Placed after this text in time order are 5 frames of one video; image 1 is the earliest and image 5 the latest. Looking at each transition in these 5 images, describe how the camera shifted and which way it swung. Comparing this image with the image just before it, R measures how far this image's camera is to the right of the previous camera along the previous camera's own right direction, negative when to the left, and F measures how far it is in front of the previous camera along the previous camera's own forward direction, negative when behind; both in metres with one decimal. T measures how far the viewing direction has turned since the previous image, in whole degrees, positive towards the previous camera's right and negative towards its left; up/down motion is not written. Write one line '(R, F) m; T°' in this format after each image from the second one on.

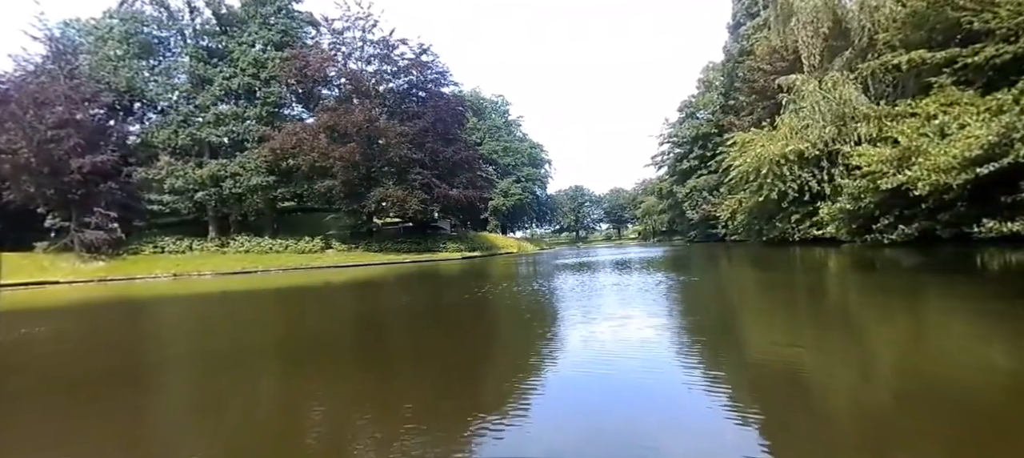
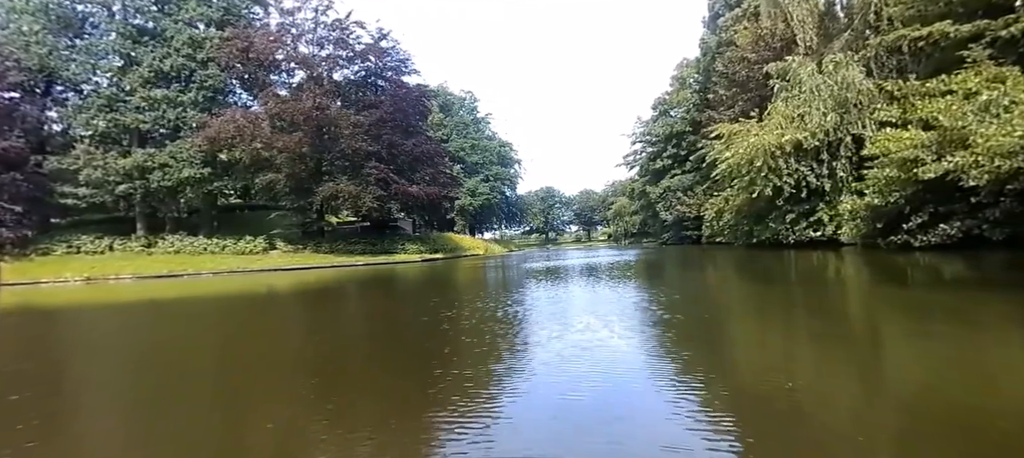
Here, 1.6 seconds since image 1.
(+0.3, +2.0) m; +3°
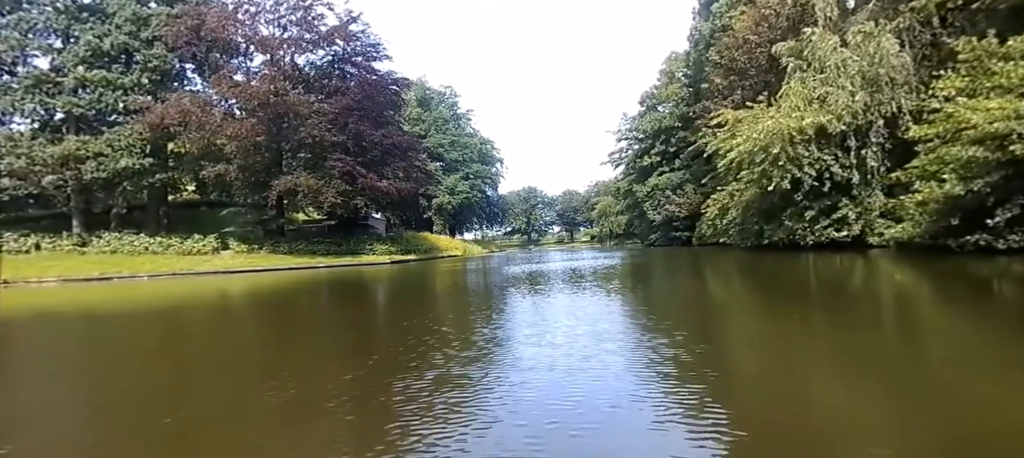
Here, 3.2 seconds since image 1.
(+0.2, +2.0) m; +2°
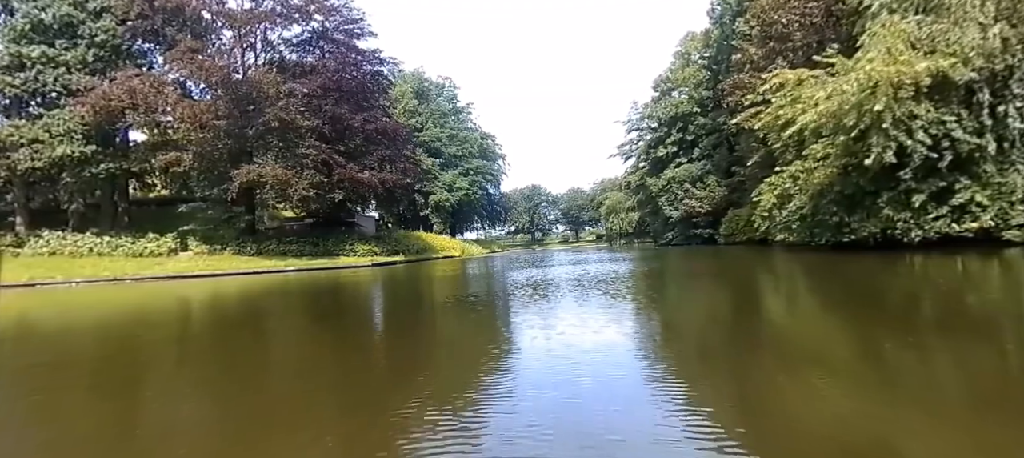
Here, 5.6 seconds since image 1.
(+0.2, +2.9) m; 0°
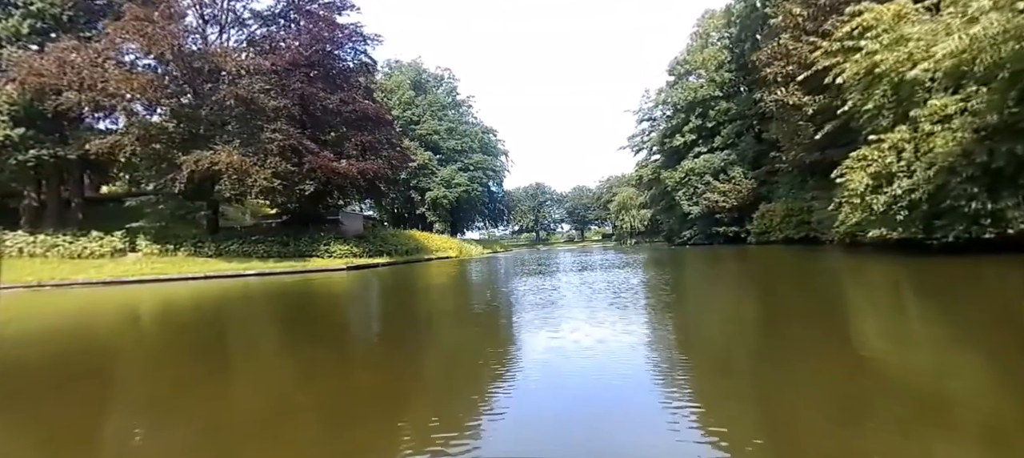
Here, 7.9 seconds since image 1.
(+0.2, +2.7) m; -1°
